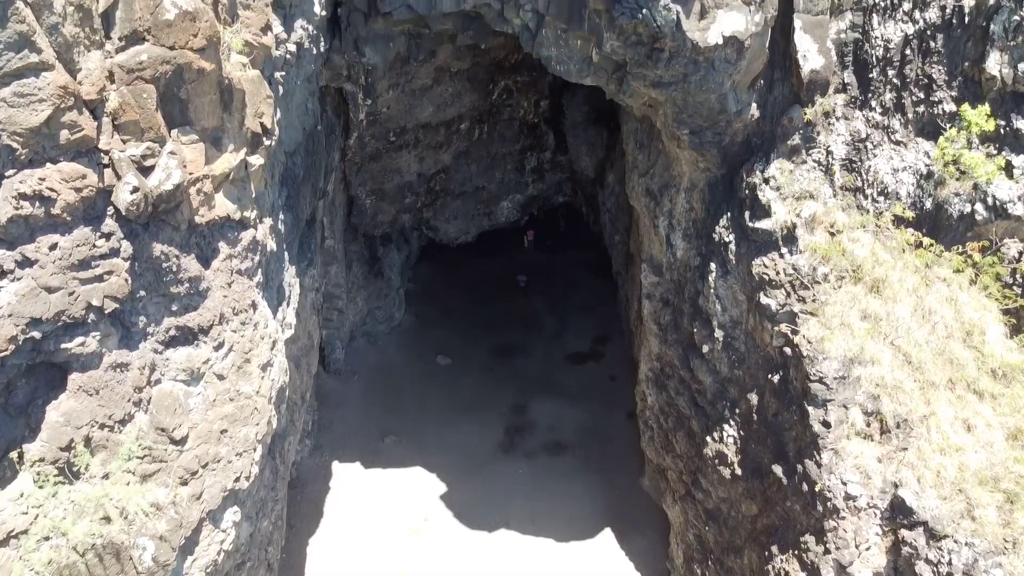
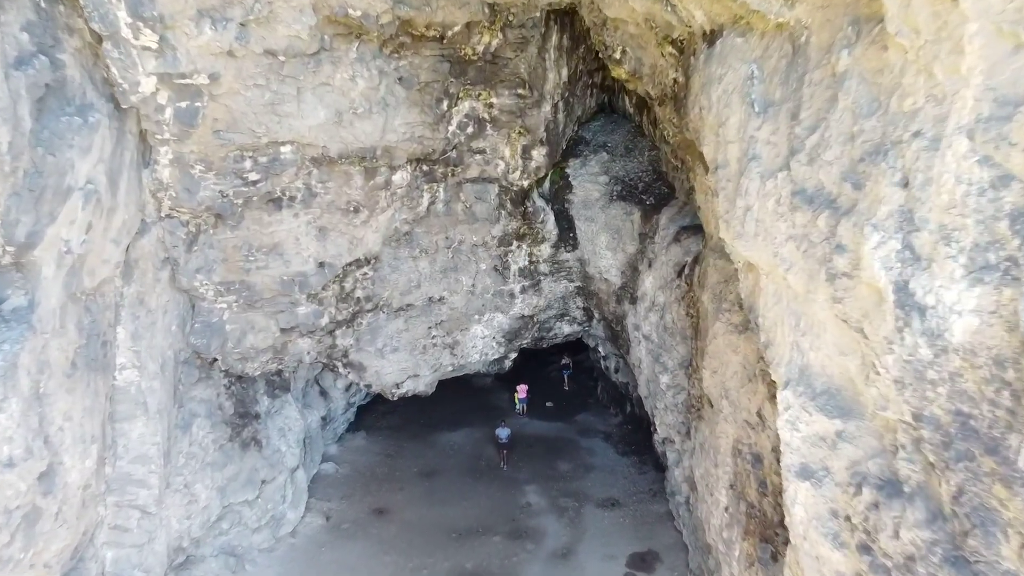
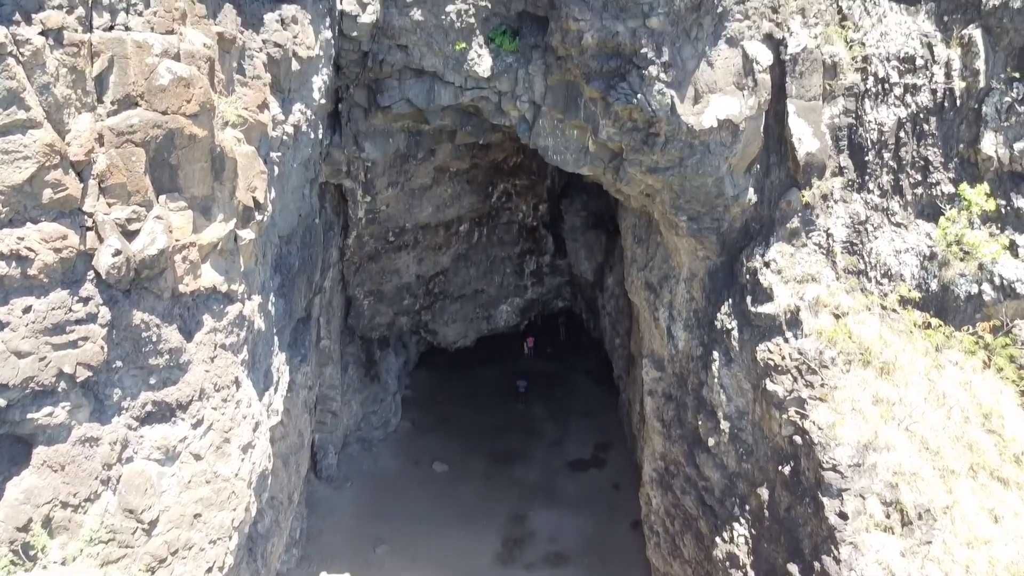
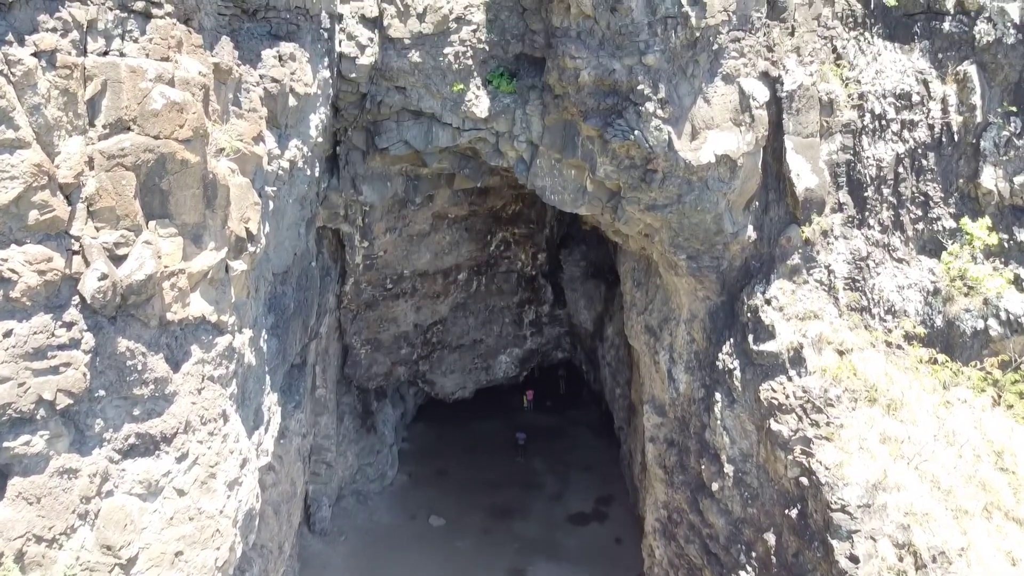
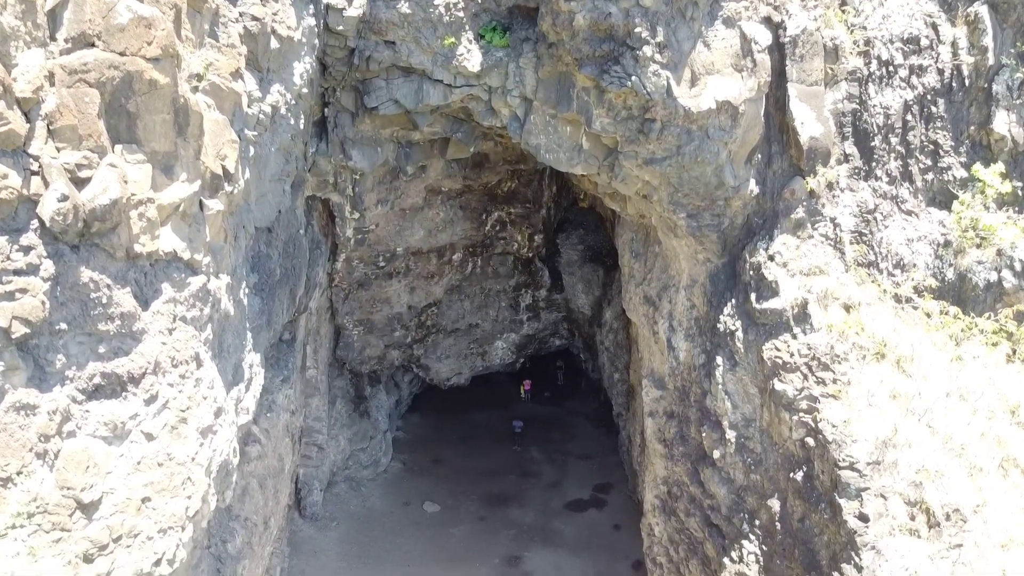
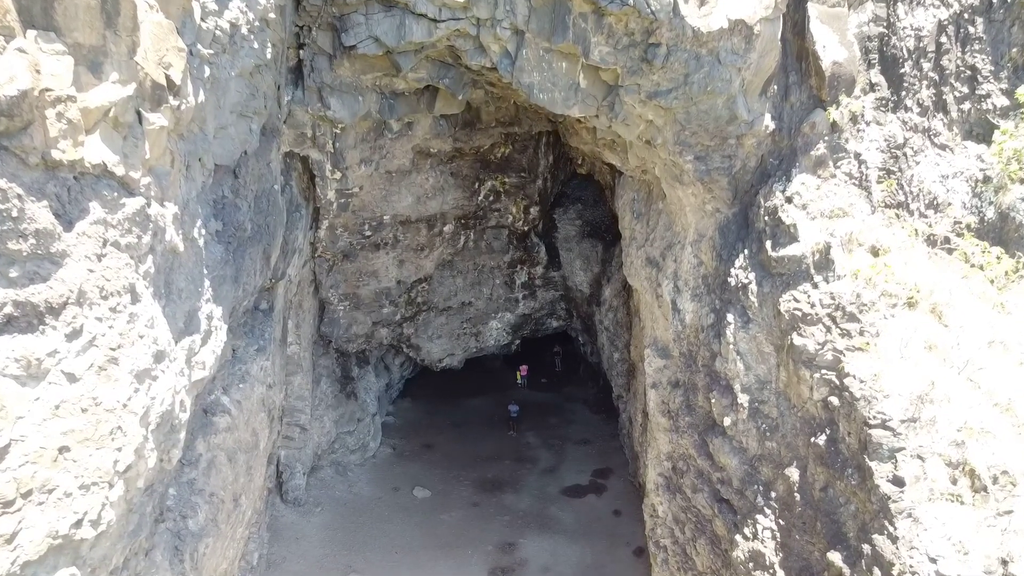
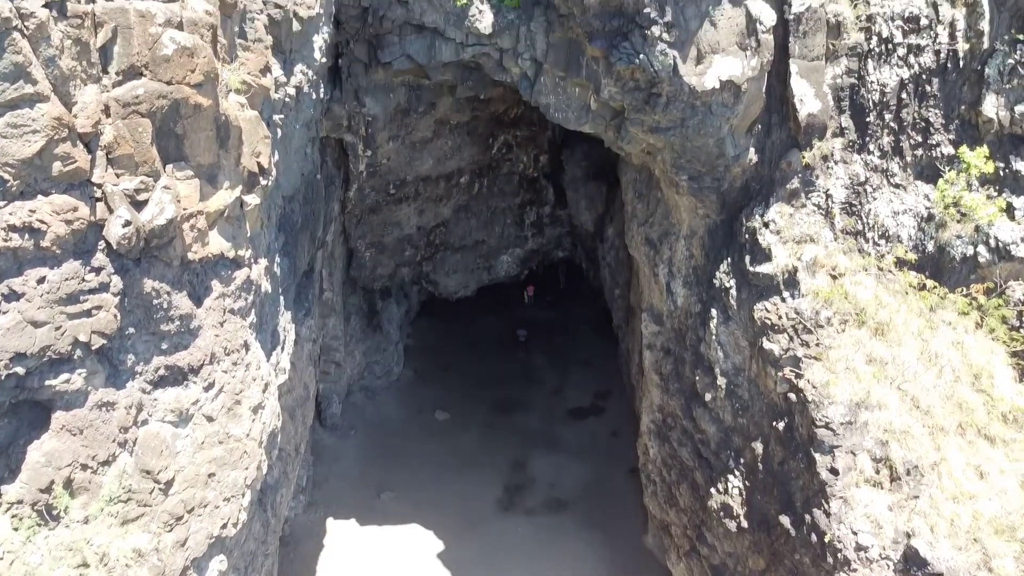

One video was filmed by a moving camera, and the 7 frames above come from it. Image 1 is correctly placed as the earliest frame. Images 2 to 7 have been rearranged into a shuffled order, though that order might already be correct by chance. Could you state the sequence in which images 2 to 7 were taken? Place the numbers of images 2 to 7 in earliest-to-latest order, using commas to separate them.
7, 3, 4, 5, 6, 2
